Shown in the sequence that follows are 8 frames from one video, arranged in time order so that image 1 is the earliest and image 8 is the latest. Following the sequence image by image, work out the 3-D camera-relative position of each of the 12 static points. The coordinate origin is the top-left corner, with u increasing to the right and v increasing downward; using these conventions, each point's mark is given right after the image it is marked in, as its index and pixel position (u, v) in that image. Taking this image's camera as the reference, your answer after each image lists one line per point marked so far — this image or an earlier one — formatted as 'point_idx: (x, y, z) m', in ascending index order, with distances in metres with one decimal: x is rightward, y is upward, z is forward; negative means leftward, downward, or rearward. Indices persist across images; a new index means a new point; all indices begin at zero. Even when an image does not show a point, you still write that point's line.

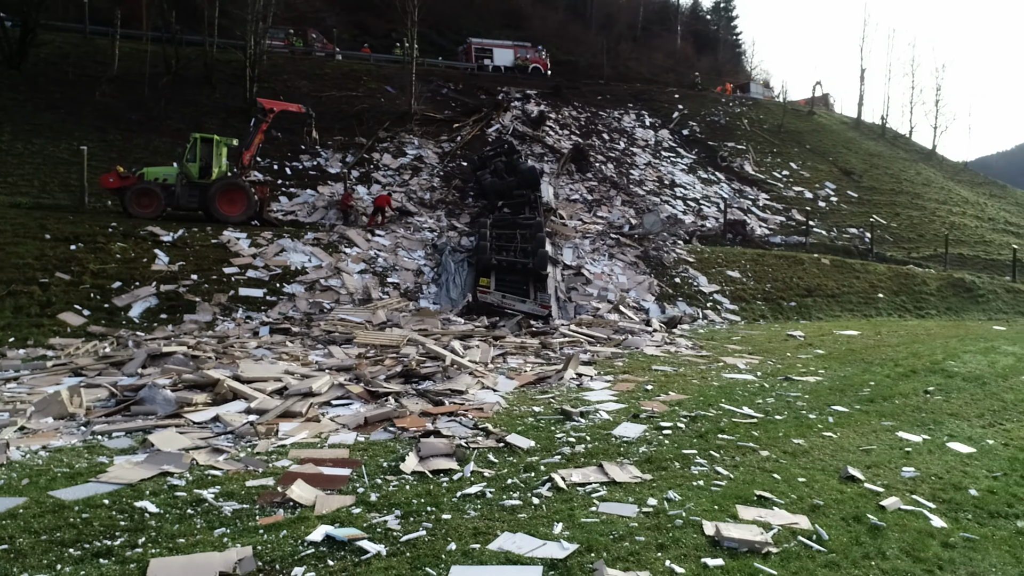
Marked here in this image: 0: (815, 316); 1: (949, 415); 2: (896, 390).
0: (+6.3, -0.6, +14.6) m
1: (+4.1, -1.2, +6.8) m
2: (+4.1, -1.1, +7.7) m
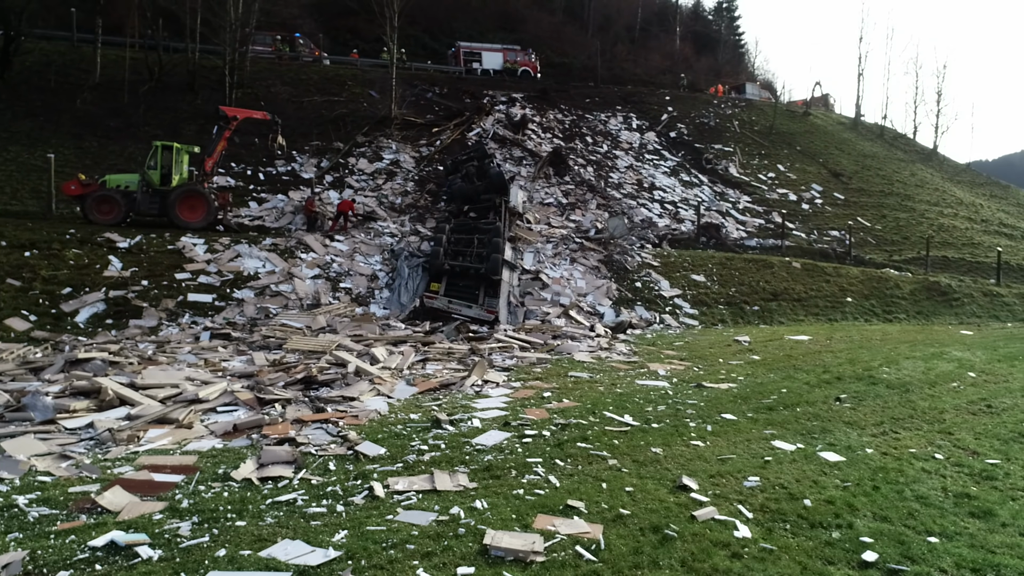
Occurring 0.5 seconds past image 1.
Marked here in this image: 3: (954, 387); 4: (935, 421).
0: (+5.5, -0.6, +14.6) m
1: (+3.2, -1.3, +6.8) m
2: (+3.1, -1.2, +7.7) m
3: (+5.6, -1.3, +9.0) m
4: (+4.3, -1.4, +7.3) m
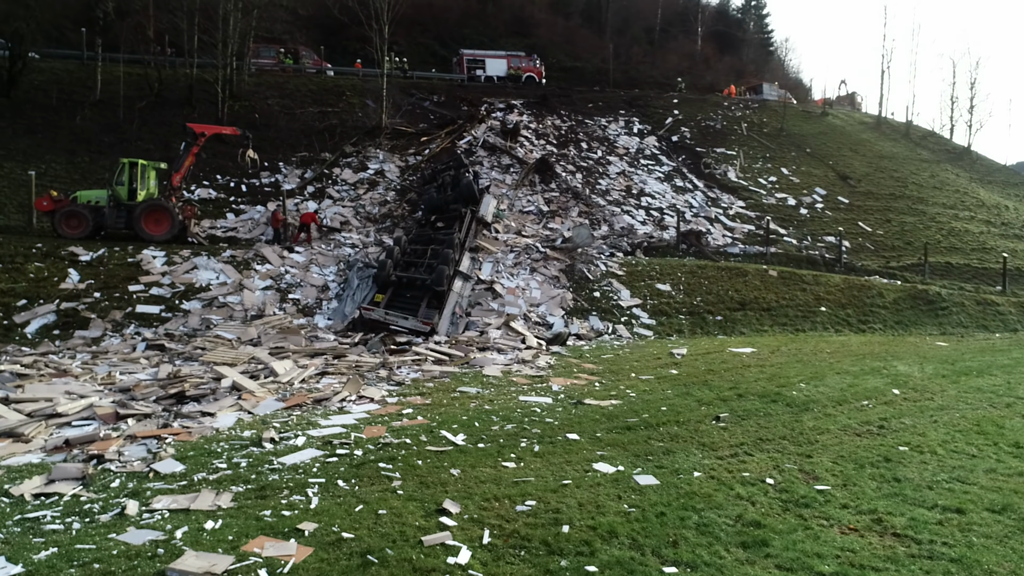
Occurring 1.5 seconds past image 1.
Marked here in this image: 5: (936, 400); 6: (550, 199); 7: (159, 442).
0: (+4.6, -0.9, +14.4) m
1: (+1.8, -1.5, +6.8) m
2: (+1.8, -1.4, +7.7) m
3: (+4.4, -1.5, +8.9) m
4: (+2.9, -1.6, +7.2) m
5: (+5.7, -1.5, +9.5) m
6: (+1.1, +2.5, +20.0) m
7: (-2.9, -1.3, +5.8) m
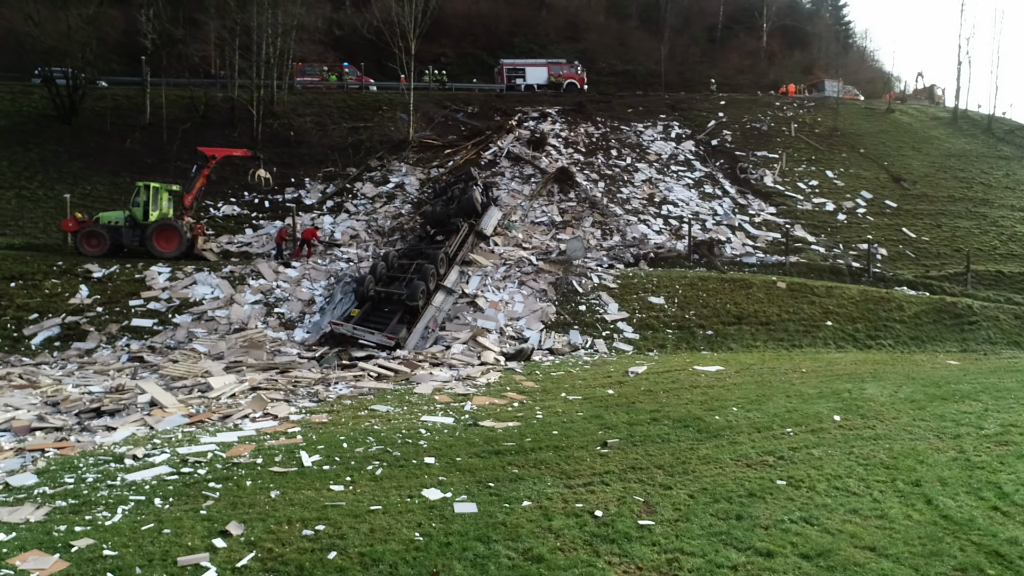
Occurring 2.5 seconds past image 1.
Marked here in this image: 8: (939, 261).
0: (+4.3, -1.1, +14.0) m
1: (+0.4, -1.8, +6.9) m
2: (+0.6, -1.7, +7.8) m
3: (+3.3, -1.7, +8.6) m
4: (+1.6, -1.8, +7.1) m
5: (+4.7, -1.8, +9.0) m
6: (+1.5, +2.2, +20.0) m
7: (-4.3, -1.5, +6.5) m
8: (+11.9, +0.7, +19.8) m
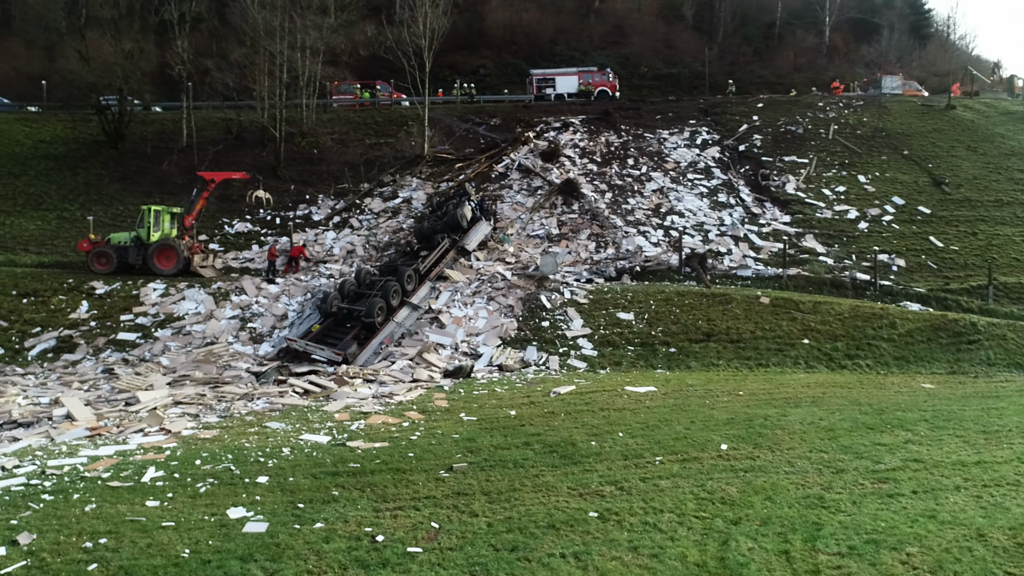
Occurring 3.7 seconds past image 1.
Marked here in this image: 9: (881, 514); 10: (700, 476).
0: (+3.4, -1.5, +13.8) m
1: (-1.4, -2.1, +7.3) m
2: (-1.1, -2.0, +8.1) m
3: (+1.7, -2.1, +8.5) m
4: (-0.1, -2.2, +7.3) m
5: (+3.1, -2.1, +8.8) m
6: (+1.5, +1.9, +20.1) m
7: (-6.1, -1.9, +7.5) m
8: (+11.7, +0.4, +18.5) m
9: (+3.6, -2.2, +7.0) m
10: (+2.1, -2.2, +8.1) m
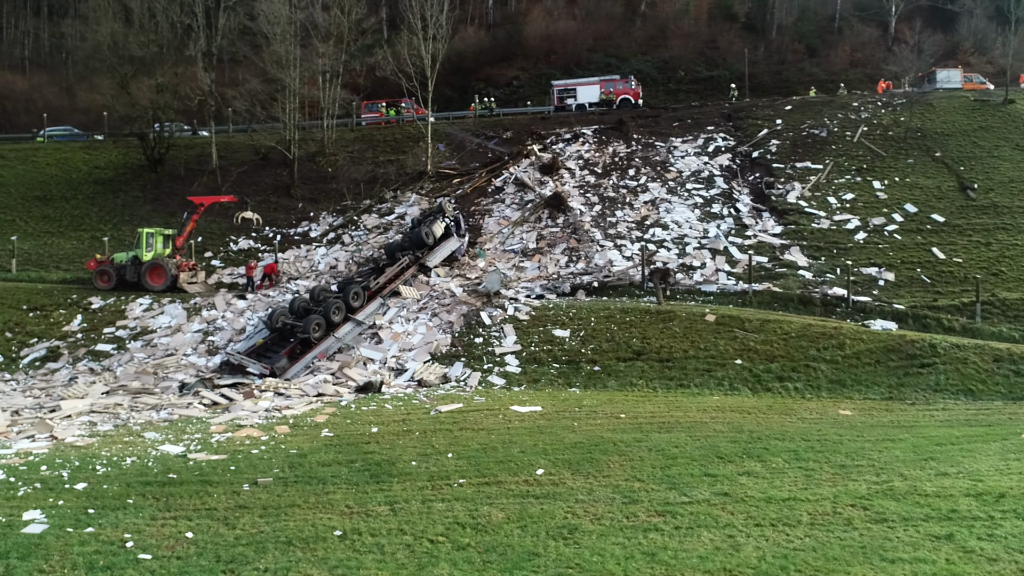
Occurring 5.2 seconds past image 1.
0: (+1.8, -1.9, +13.9) m
1: (-4.0, -2.5, +8.2) m
2: (-3.6, -2.4, +8.9) m
3: (-0.8, -2.5, +8.9) m
4: (-2.7, -2.6, +8.0) m
5: (+0.7, -2.5, +9.0) m
6: (+0.9, +1.5, +20.4) m
7: (-8.6, -2.2, +9.2) m
8: (+10.8, 0.0, +17.1) m
9: (+0.9, -2.6, +7.1) m
10: (-0.3, -2.5, +8.4) m
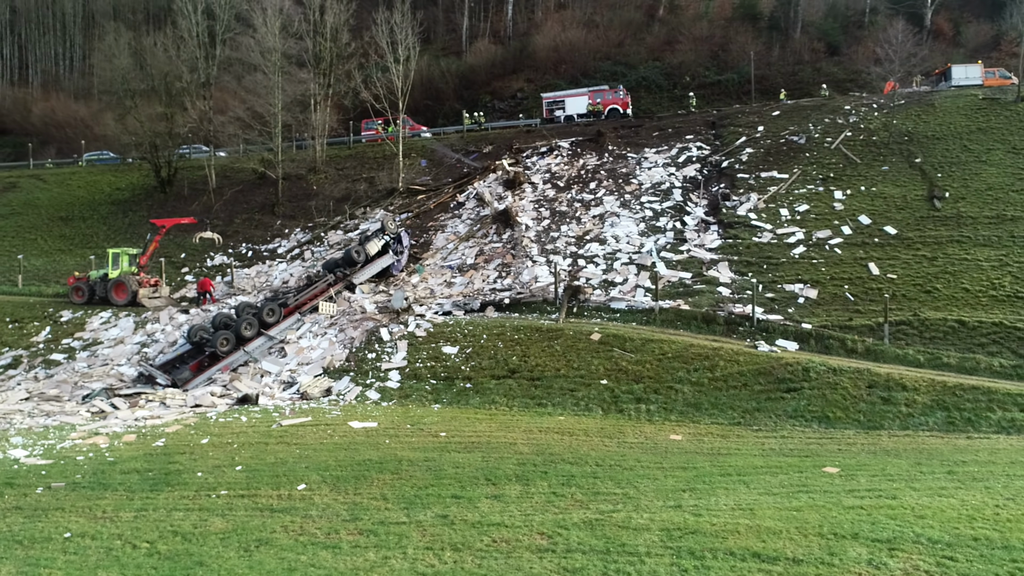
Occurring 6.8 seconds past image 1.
0: (-0.9, -2.3, +14.4) m
1: (-7.4, -2.9, +9.6) m
2: (-6.9, -2.8, +10.3) m
3: (-4.1, -2.9, +9.9) m
4: (-6.2, -3.0, +9.2) m
5: (-2.7, -2.9, +9.7) m
6: (-0.8, +1.1, +21.0) m
7: (-11.9, -2.6, +11.2) m
8: (+8.4, -0.4, +16.3) m
9: (-2.7, -3.0, +7.8) m
10: (-3.8, -2.9, +9.3) m
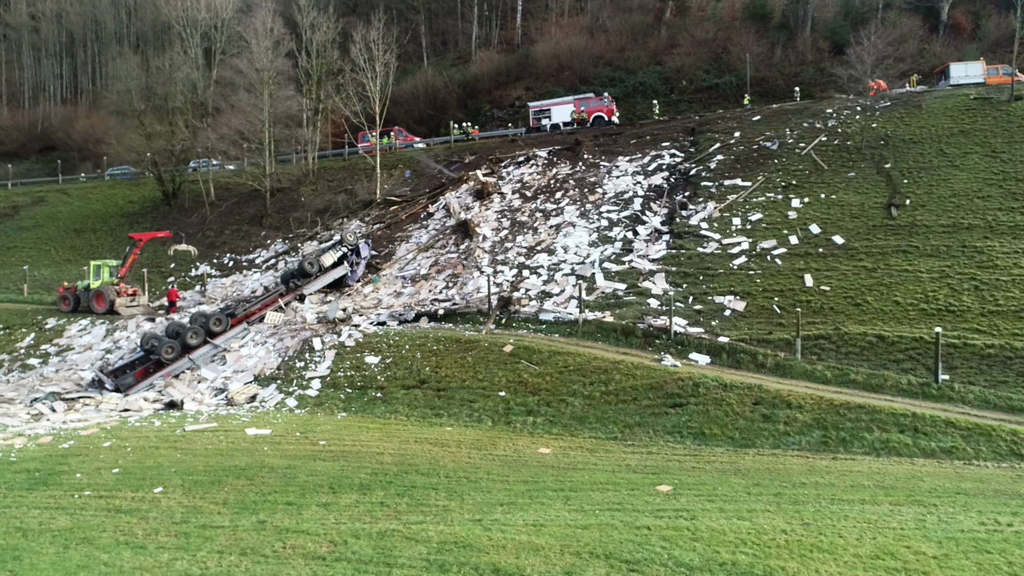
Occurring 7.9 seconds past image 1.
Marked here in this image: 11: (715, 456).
0: (-2.9, -2.6, +15.0) m
1: (-9.9, -3.2, +10.9) m
2: (-9.3, -3.1, +11.5) m
3: (-6.6, -3.1, +10.8) m
4: (-8.7, -3.2, +10.4) m
5: (-5.2, -3.2, +10.5) m
6: (-2.2, +0.8, +21.6) m
7: (-14.2, -2.9, +12.9) m
8: (+6.6, -0.7, +16.0) m
9: (-5.4, -3.3, +8.7) m
10: (-6.3, -3.2, +10.2) m
11: (+3.4, -2.8, +11.9) m
